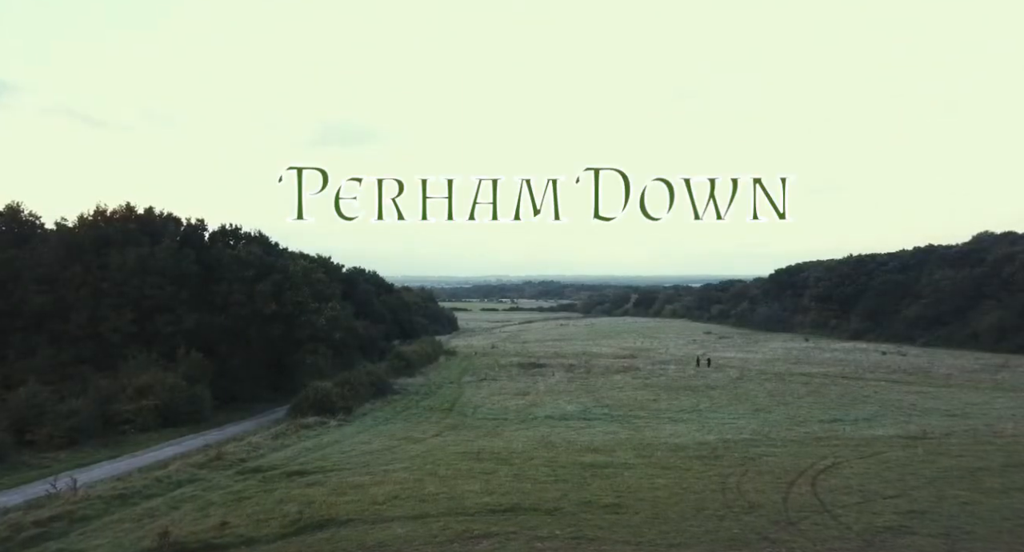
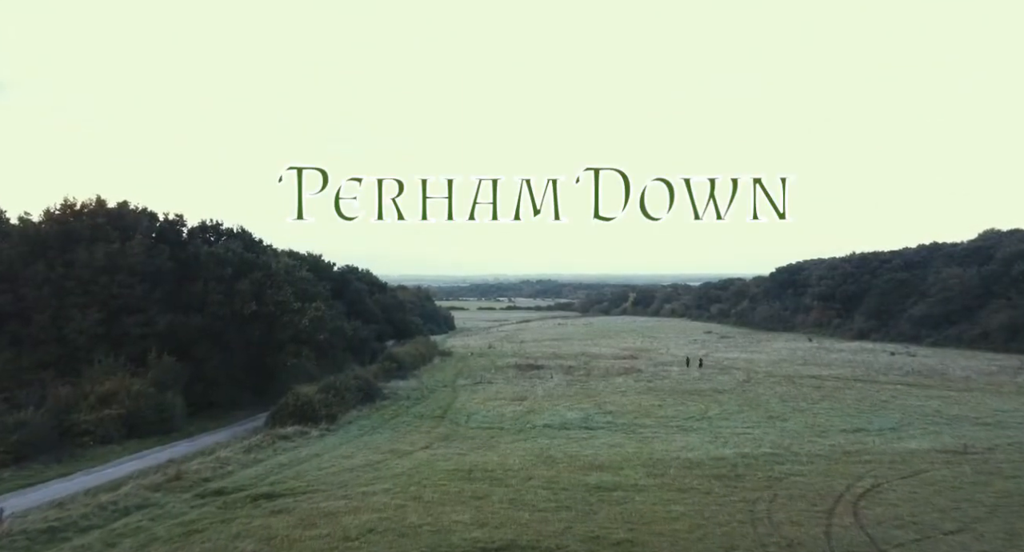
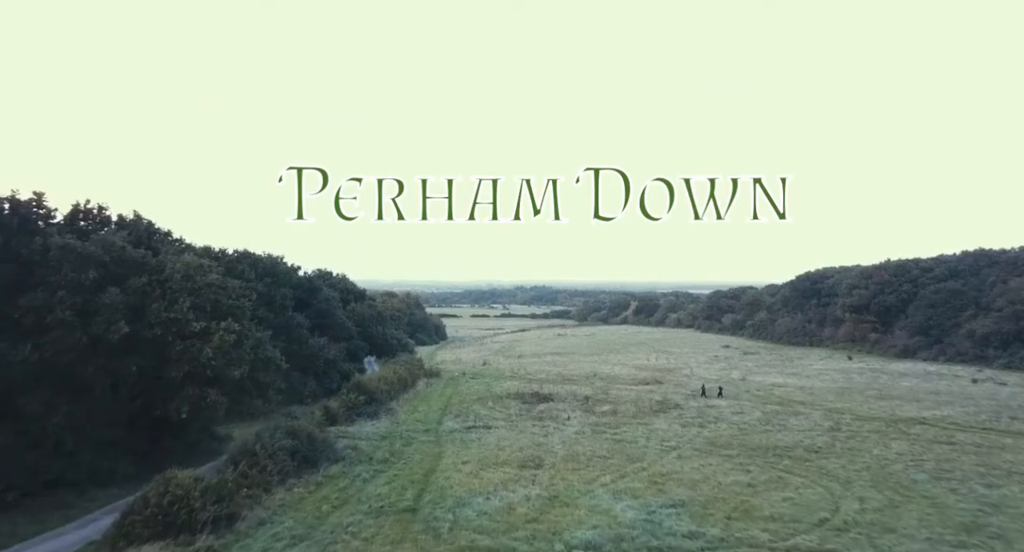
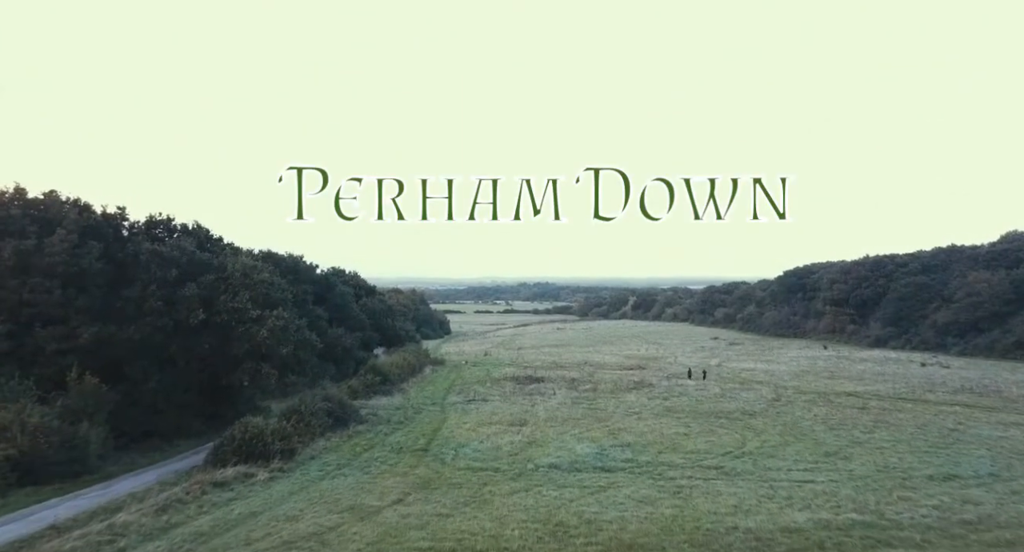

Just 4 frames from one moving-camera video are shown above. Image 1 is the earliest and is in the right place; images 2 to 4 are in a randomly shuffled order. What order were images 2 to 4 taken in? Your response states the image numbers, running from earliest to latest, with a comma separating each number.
2, 4, 3
